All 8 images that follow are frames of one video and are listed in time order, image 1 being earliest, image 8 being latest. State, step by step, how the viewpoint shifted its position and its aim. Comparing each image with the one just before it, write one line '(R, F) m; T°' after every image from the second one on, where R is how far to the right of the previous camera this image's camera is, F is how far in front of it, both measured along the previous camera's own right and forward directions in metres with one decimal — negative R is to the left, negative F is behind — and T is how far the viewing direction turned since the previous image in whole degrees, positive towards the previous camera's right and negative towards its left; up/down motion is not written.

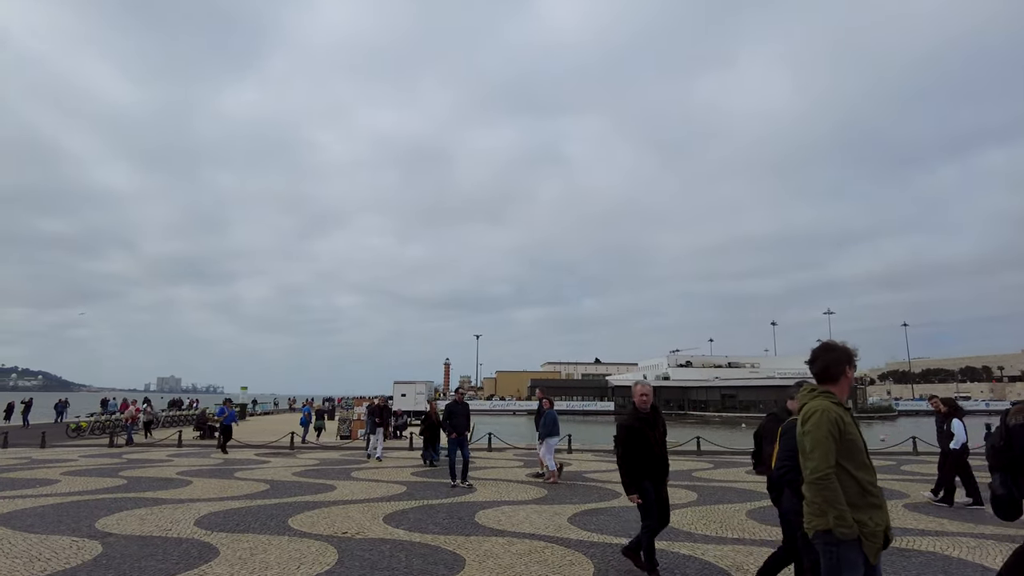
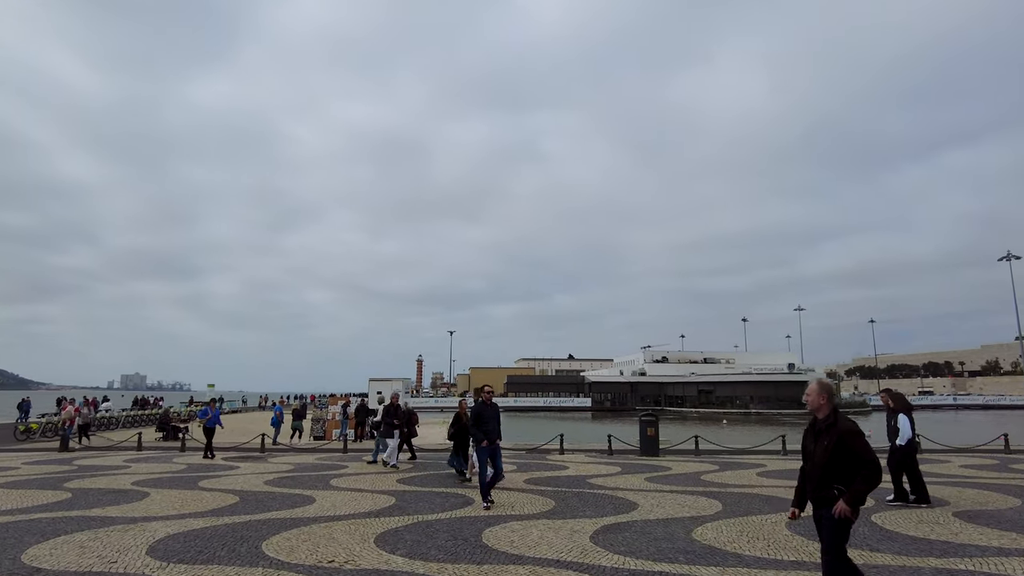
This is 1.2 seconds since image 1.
(-0.5, +1.2) m; +2°
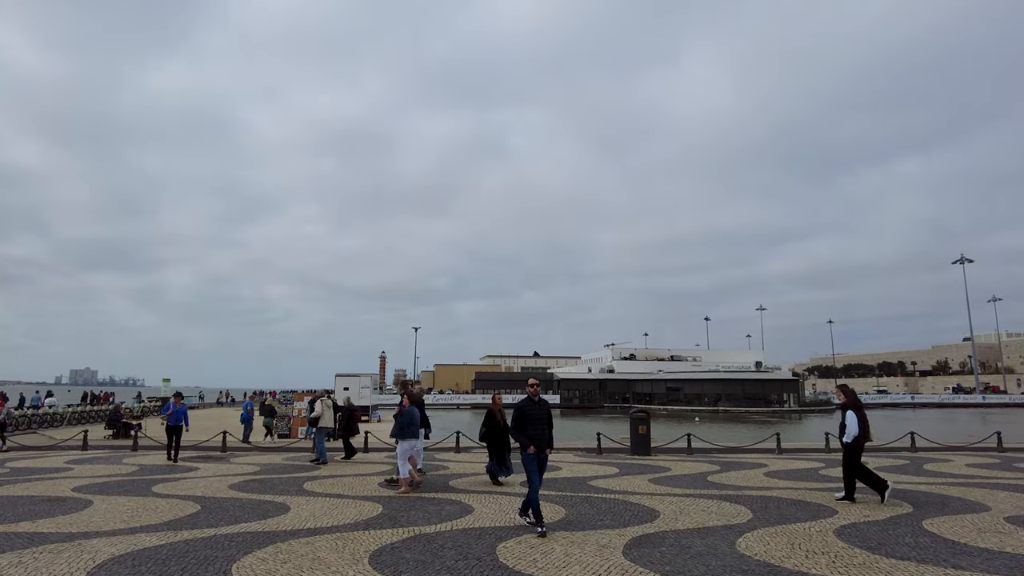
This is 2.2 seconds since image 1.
(-0.6, +1.2) m; +3°
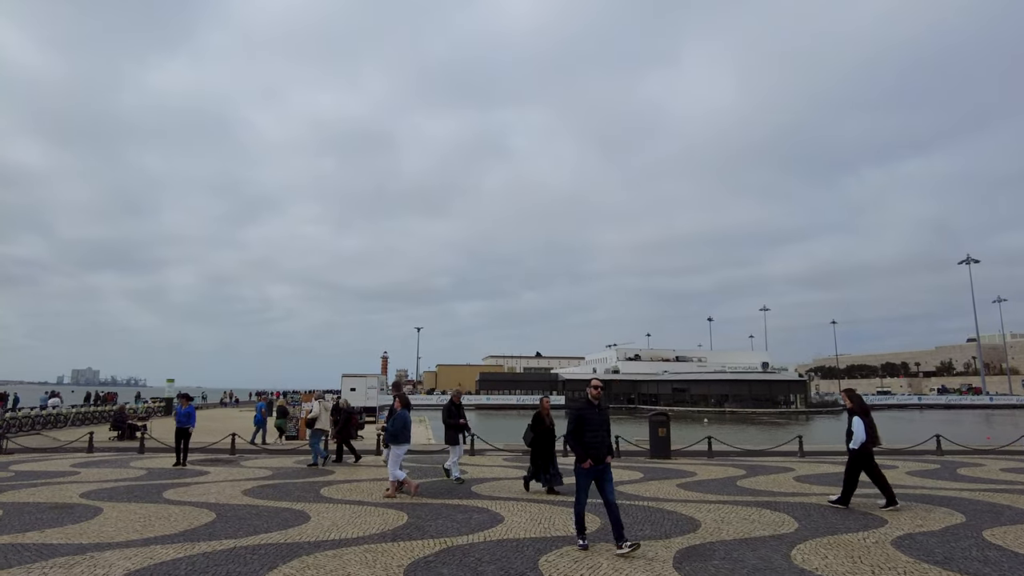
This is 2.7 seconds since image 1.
(-0.4, +0.5) m; 0°
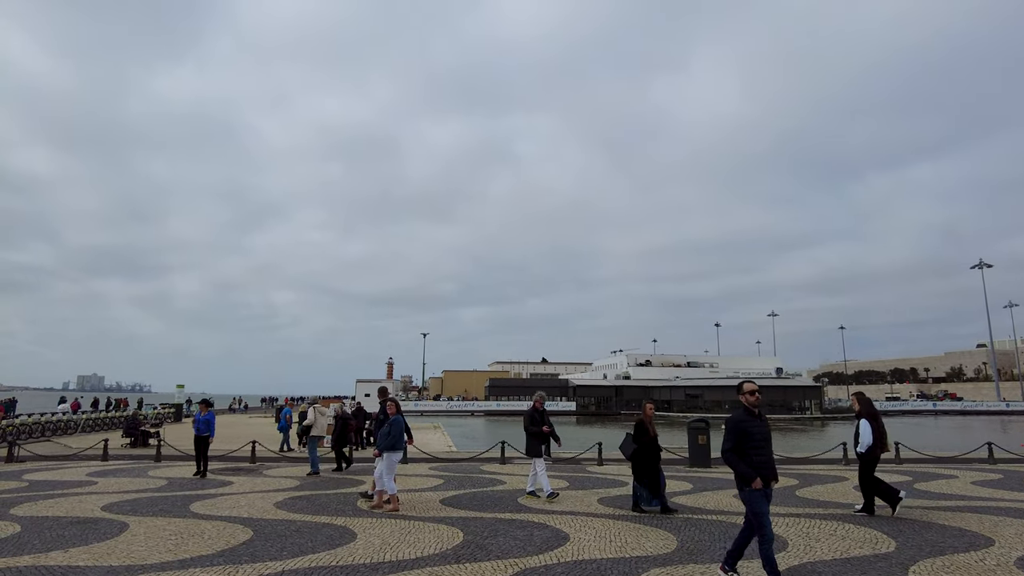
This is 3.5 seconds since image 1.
(-0.7, +0.7) m; 0°
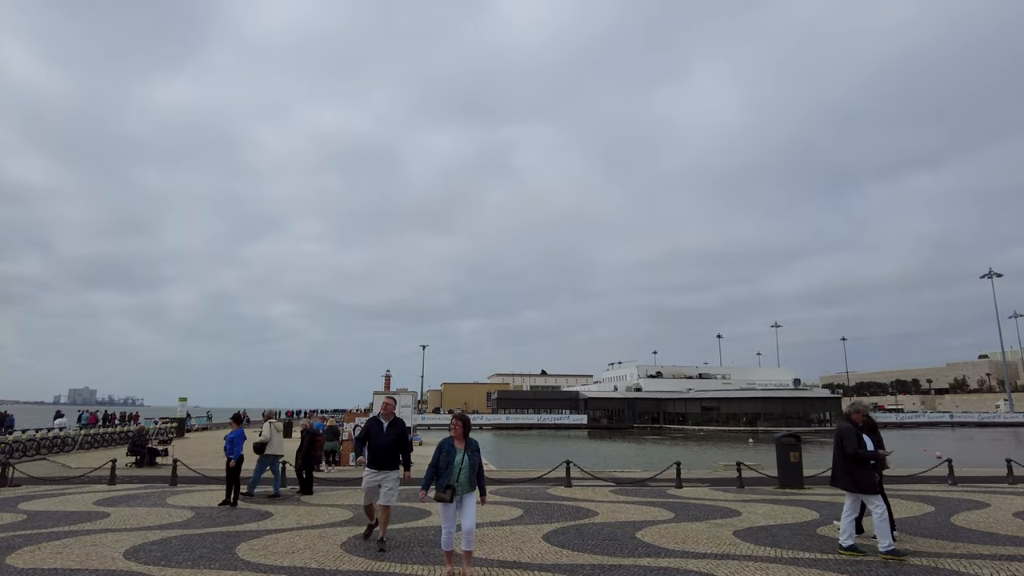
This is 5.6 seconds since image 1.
(-1.6, +2.0) m; 0°
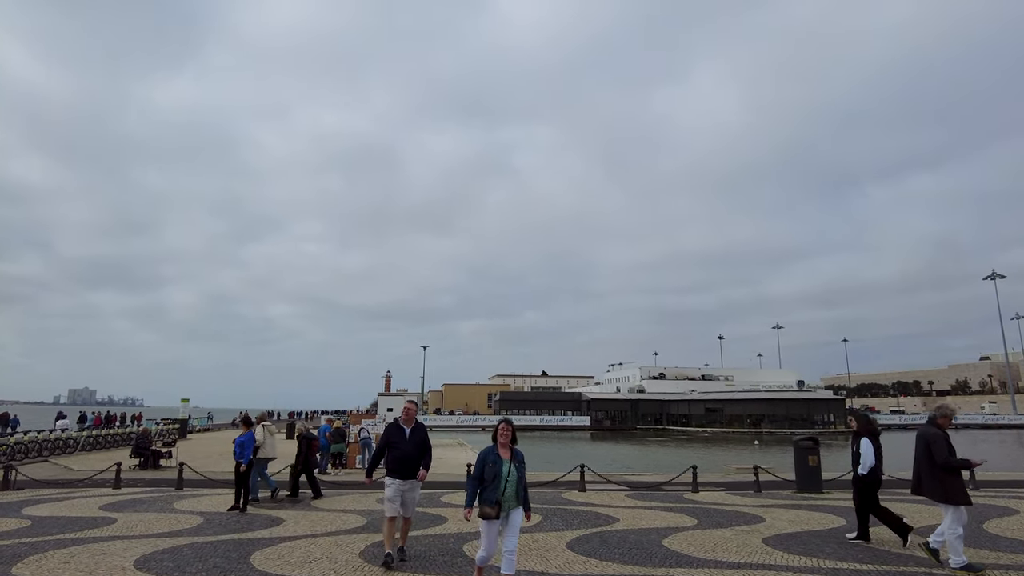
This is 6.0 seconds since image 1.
(+3.0, -3.8) m; -1°
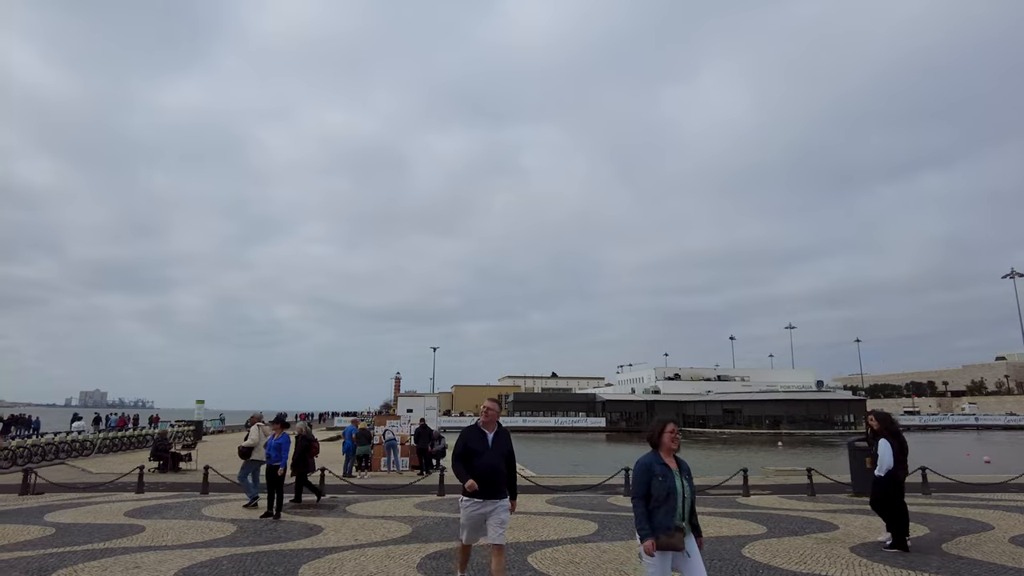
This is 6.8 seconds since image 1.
(-0.5, +0.5) m; -1°
